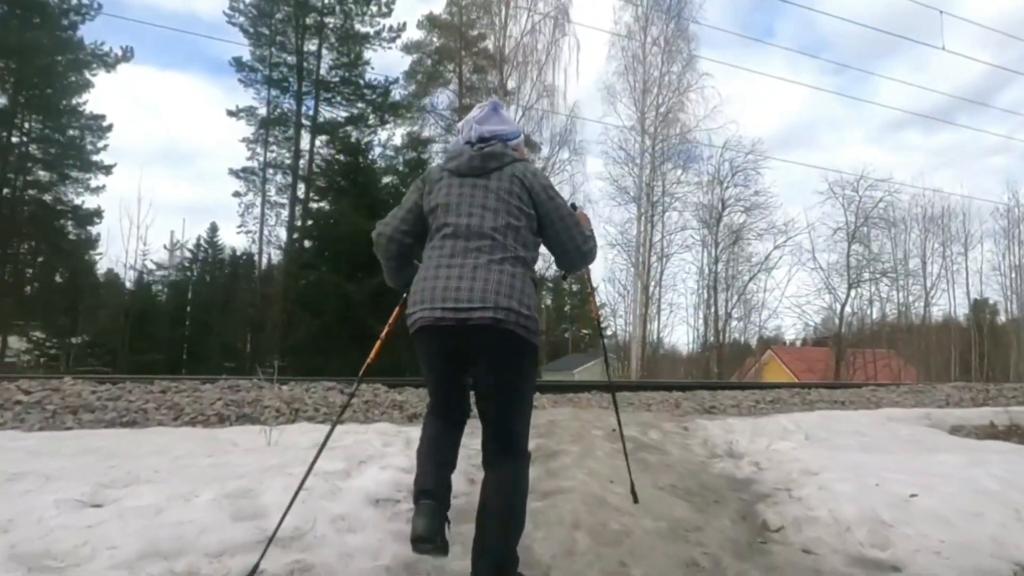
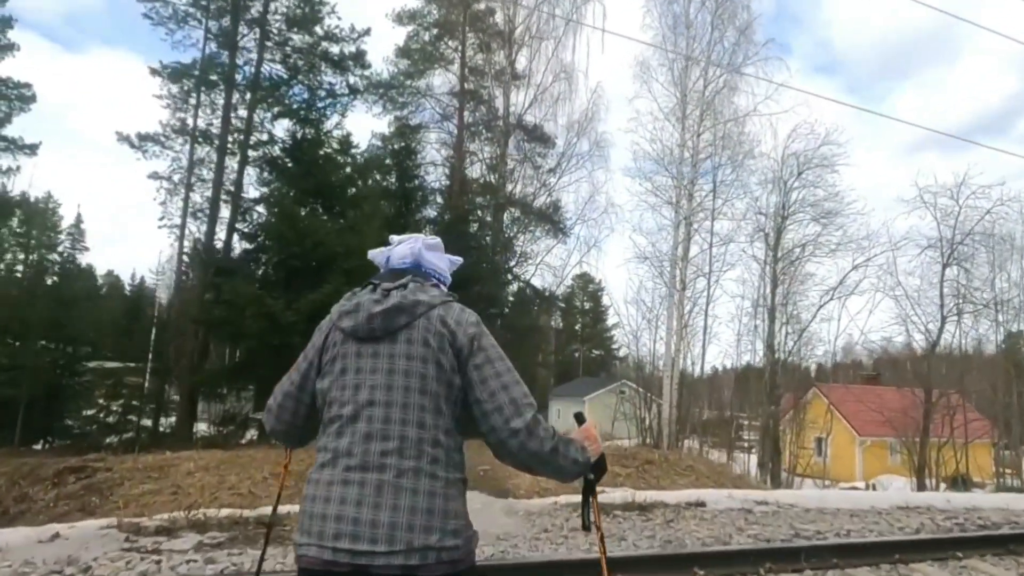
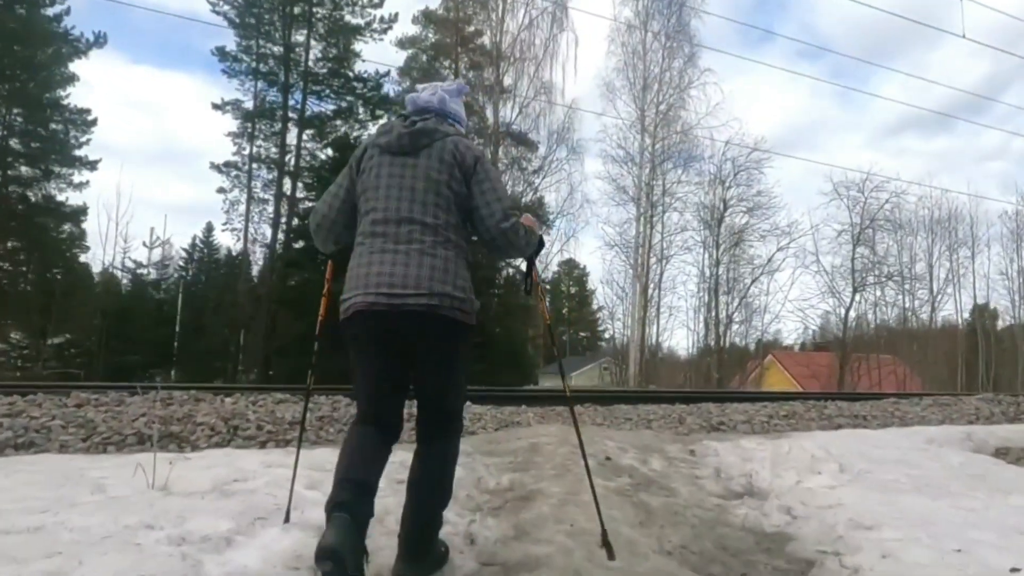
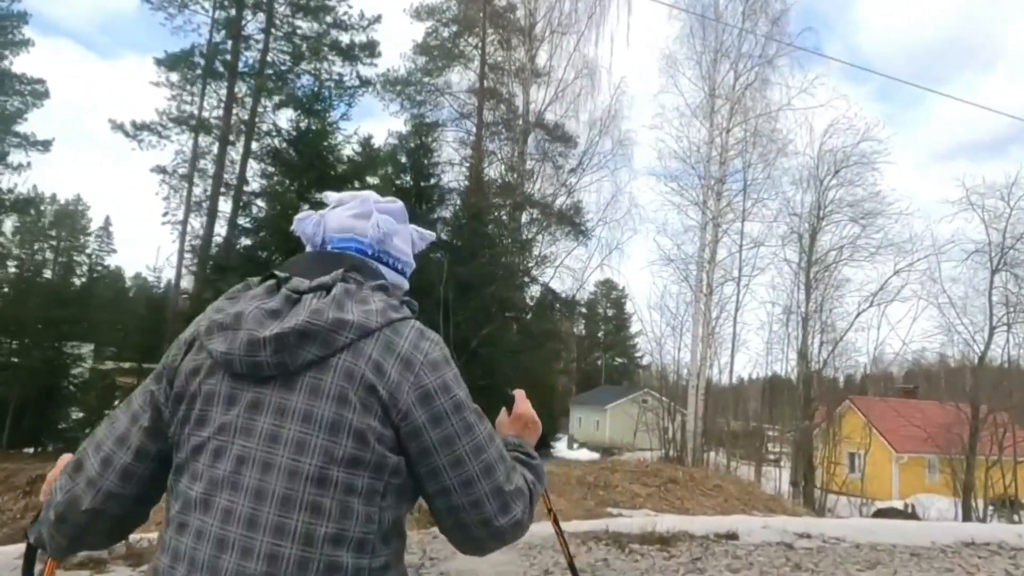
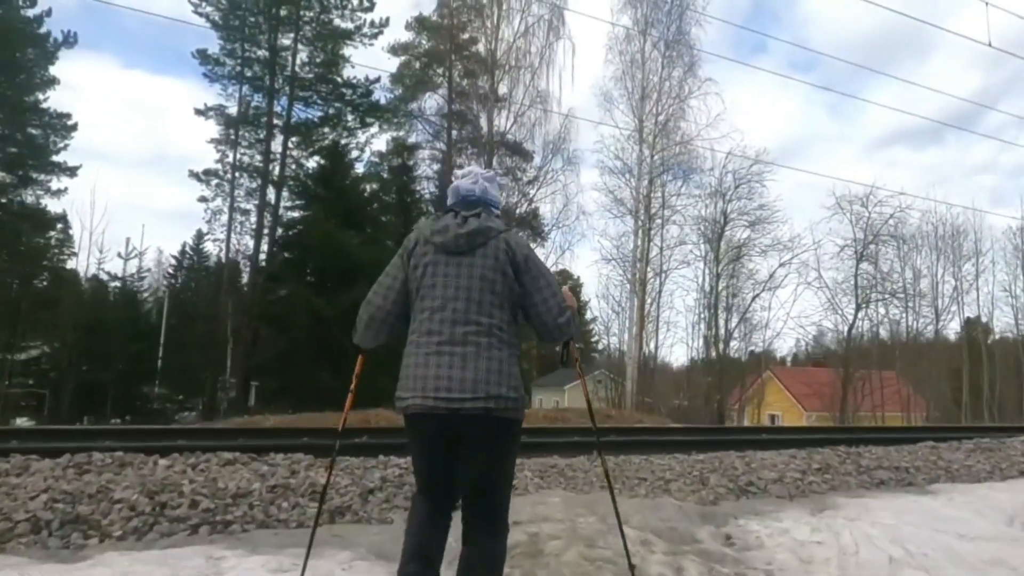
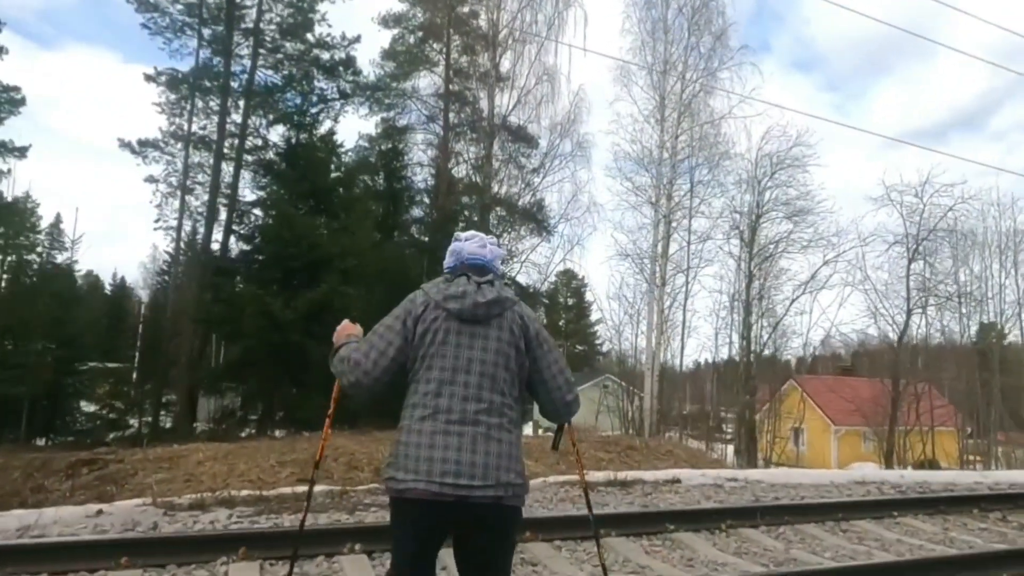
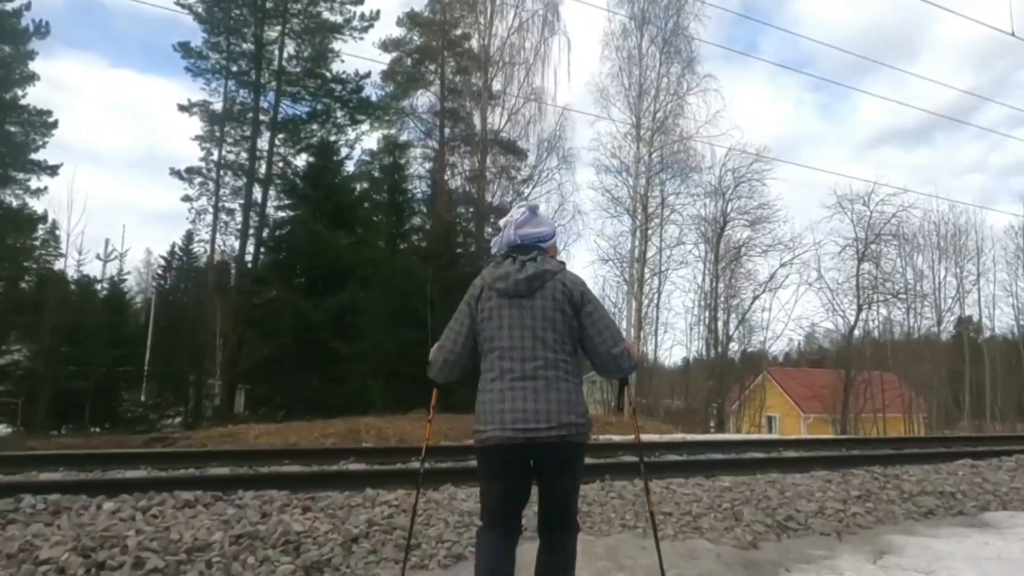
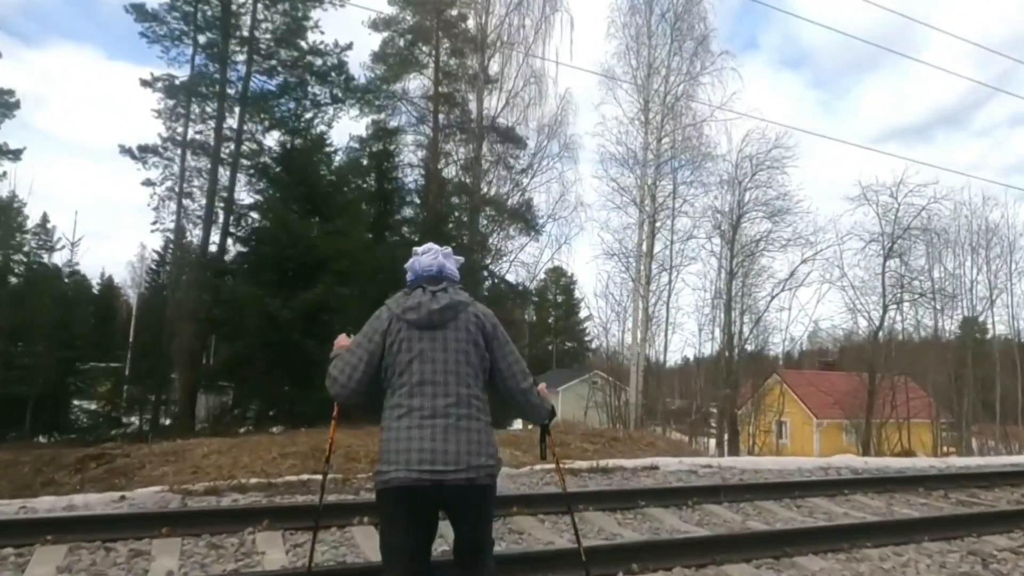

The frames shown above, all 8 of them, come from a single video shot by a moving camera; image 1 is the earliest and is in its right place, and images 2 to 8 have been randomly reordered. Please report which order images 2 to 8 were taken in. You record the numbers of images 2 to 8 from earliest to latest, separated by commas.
3, 5, 7, 8, 6, 2, 4
